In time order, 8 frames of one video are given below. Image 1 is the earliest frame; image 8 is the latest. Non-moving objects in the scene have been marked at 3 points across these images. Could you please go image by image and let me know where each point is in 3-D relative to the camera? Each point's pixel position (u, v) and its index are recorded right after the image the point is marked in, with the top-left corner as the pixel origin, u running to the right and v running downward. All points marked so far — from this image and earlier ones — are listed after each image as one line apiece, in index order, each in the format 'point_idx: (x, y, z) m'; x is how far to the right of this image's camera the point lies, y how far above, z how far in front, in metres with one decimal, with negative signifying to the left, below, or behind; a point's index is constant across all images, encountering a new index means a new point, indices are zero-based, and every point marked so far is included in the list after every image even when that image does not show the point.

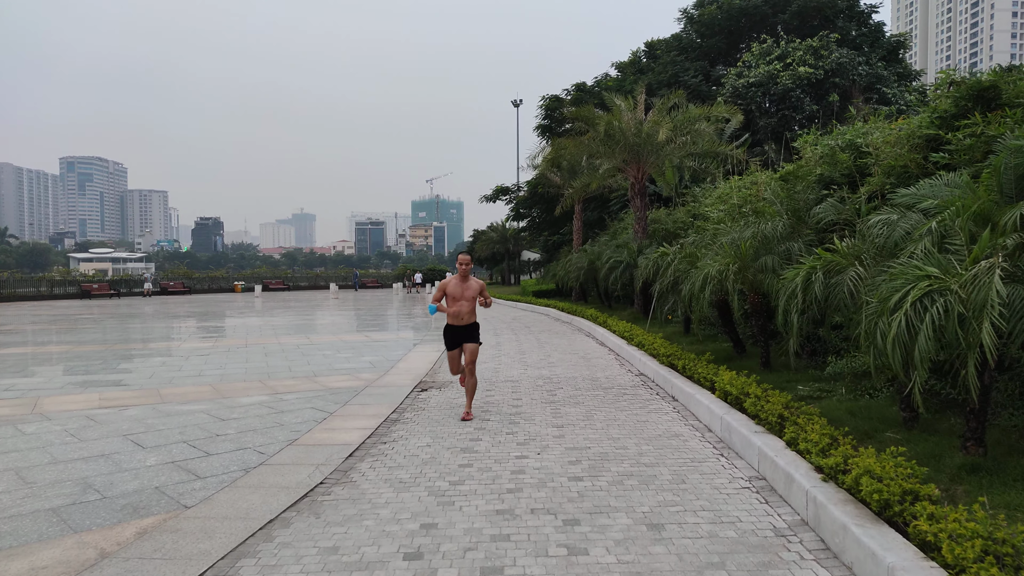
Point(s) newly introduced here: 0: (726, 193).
0: (+4.6, +2.0, +13.0) m
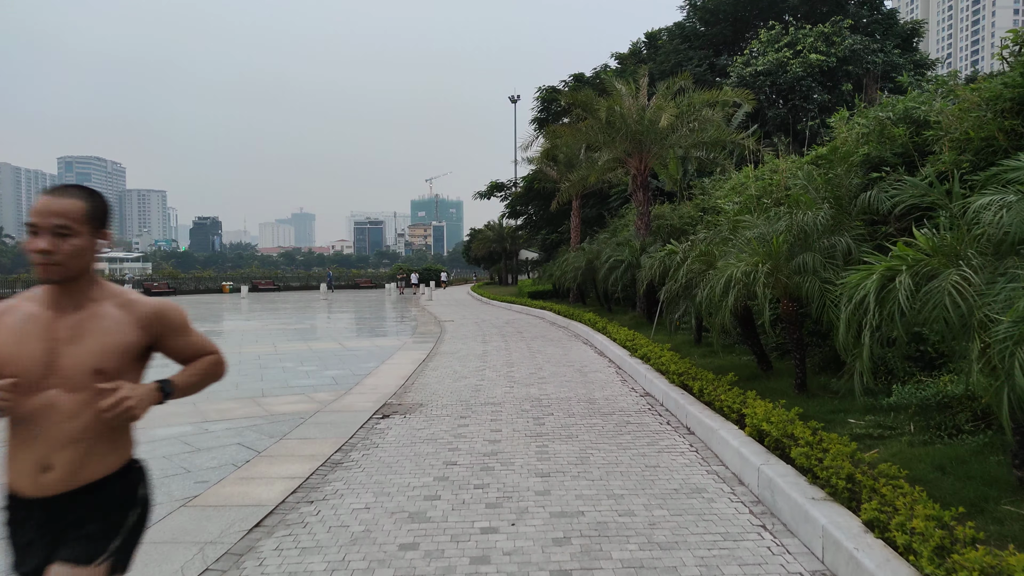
0: (+4.3, +2.0, +11.5) m
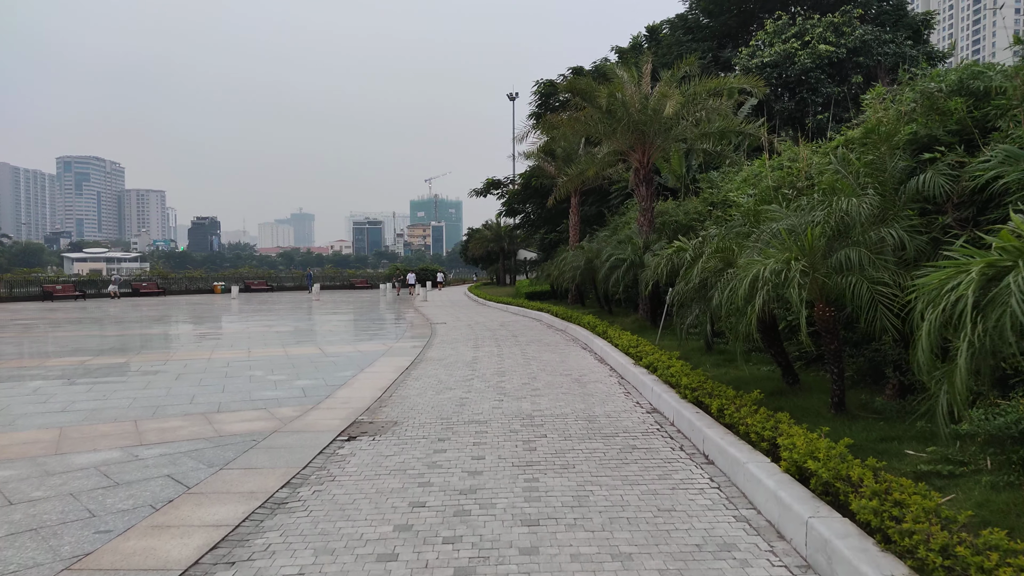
0: (+4.2, +1.9, +10.5) m
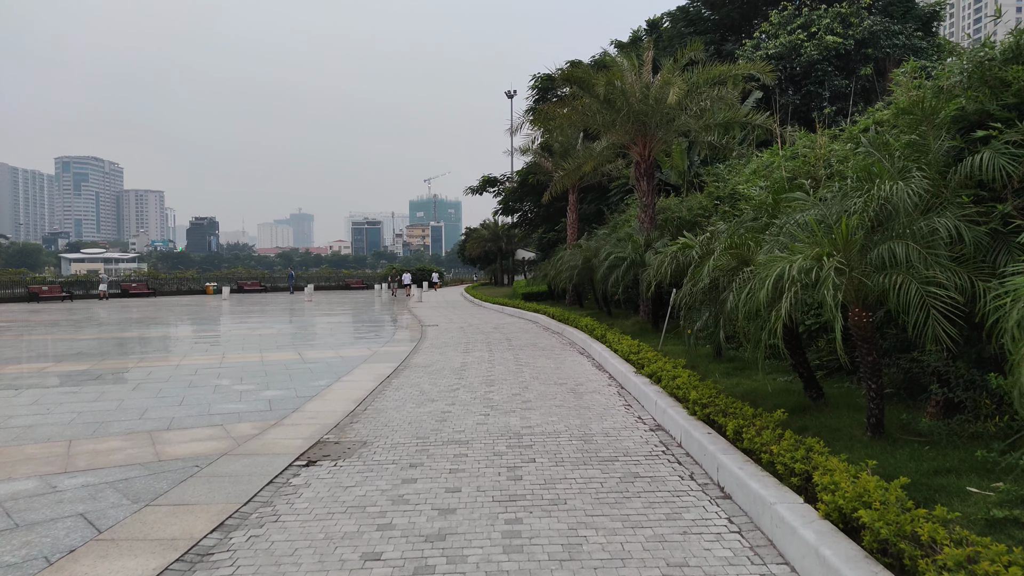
0: (+4.0, +1.9, +9.7) m
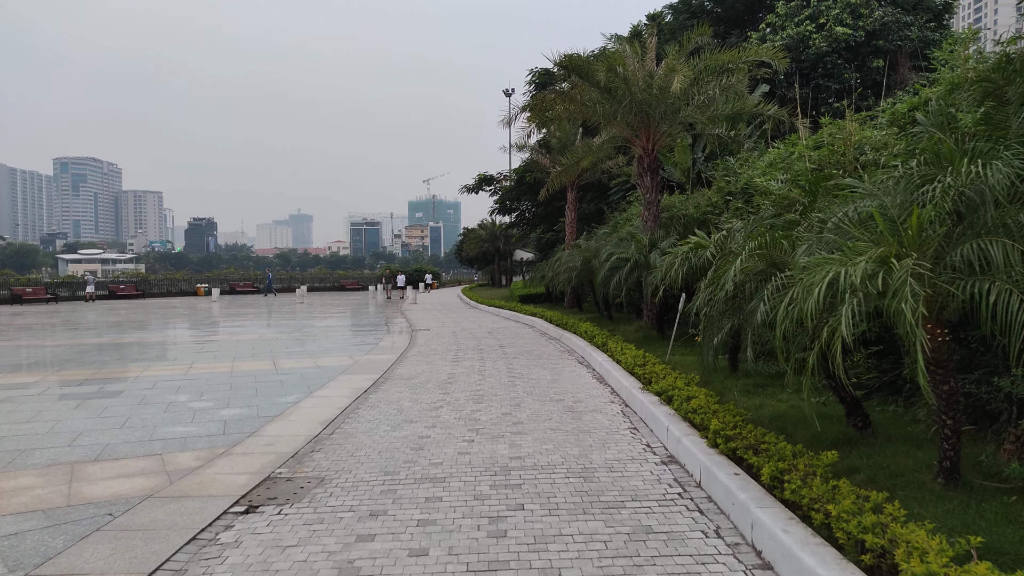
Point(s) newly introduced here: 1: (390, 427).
0: (+3.9, +1.9, +8.8) m
1: (-1.3, -1.5, +6.6) m
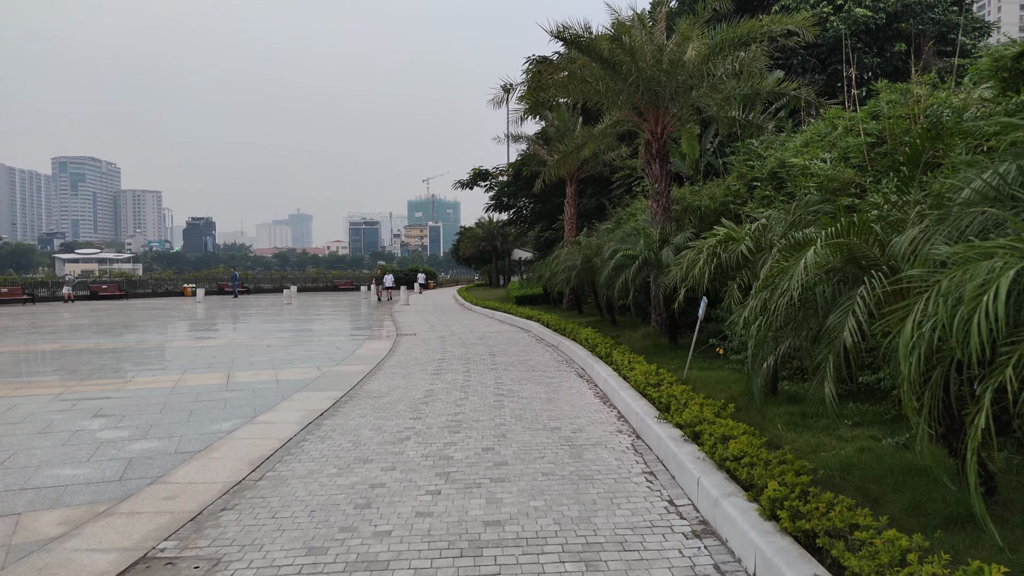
0: (+3.8, +1.8, +7.3) m
1: (-1.5, -1.5, +5.1) m
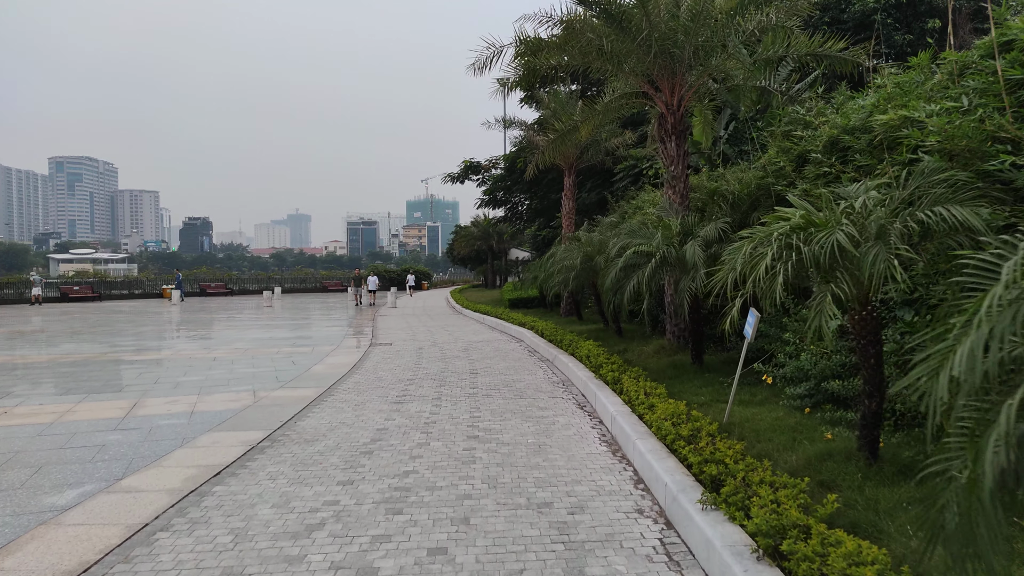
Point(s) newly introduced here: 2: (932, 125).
0: (+3.5, +1.8, +5.3) m
1: (-1.7, -1.6, +3.1) m
2: (+3.0, +1.2, +4.4) m
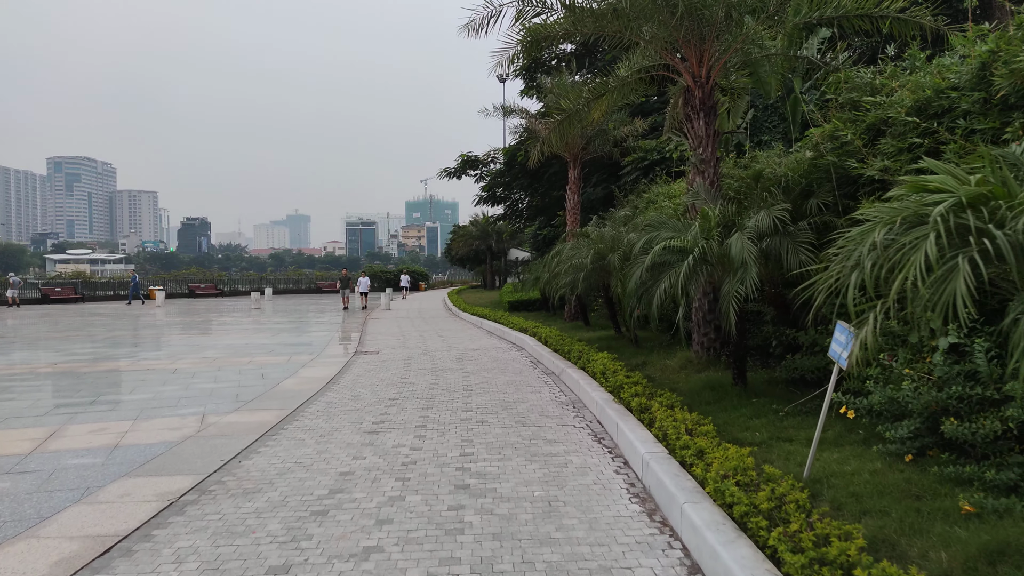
0: (+3.6, +1.7, +4.0) m
1: (-1.7, -1.6, +1.8) m
2: (+3.0, +1.2, +3.0) m
